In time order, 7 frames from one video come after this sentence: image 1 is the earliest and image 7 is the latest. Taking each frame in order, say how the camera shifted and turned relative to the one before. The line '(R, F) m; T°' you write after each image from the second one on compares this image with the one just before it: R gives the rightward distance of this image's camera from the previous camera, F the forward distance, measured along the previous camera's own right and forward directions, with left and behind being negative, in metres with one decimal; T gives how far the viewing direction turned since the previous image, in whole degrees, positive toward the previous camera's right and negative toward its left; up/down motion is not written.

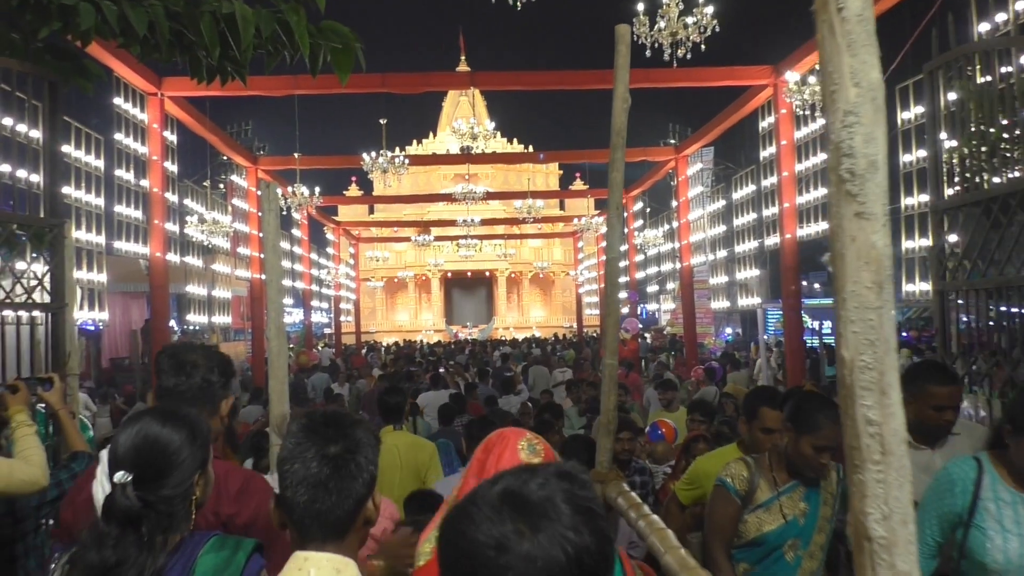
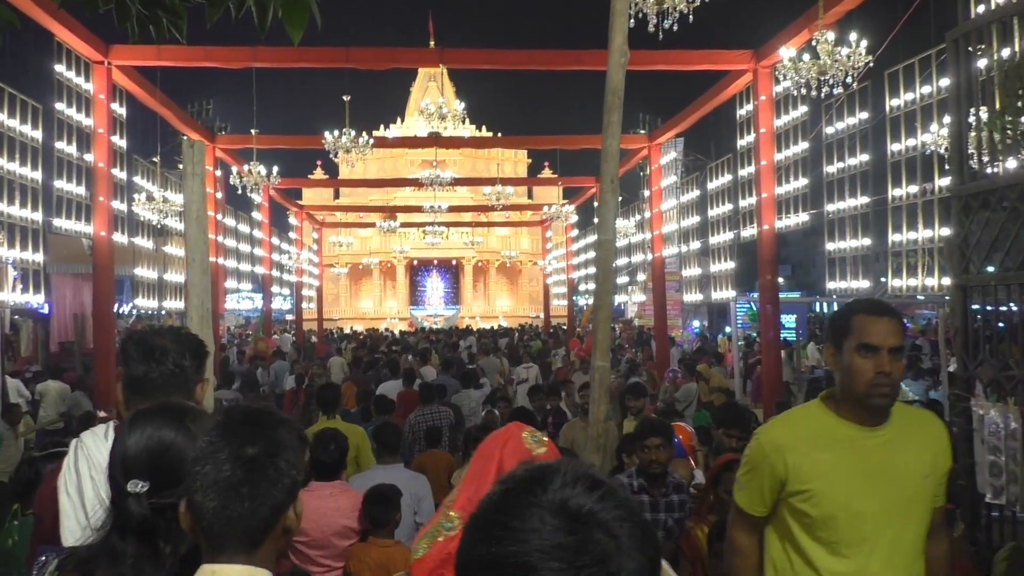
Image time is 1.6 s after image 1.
(0.0, +0.6) m; +2°
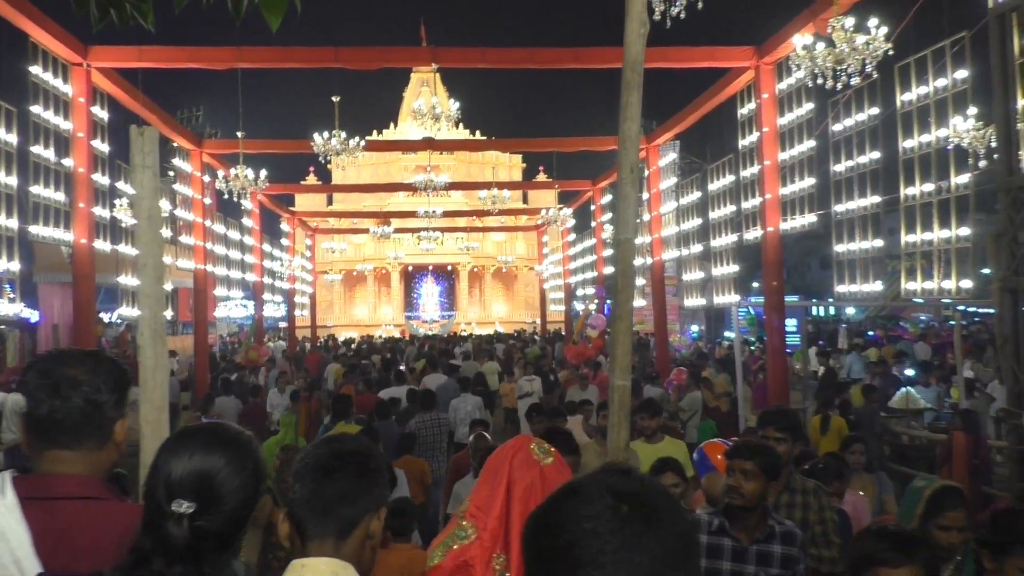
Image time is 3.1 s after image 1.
(0.0, +0.4) m; 0°
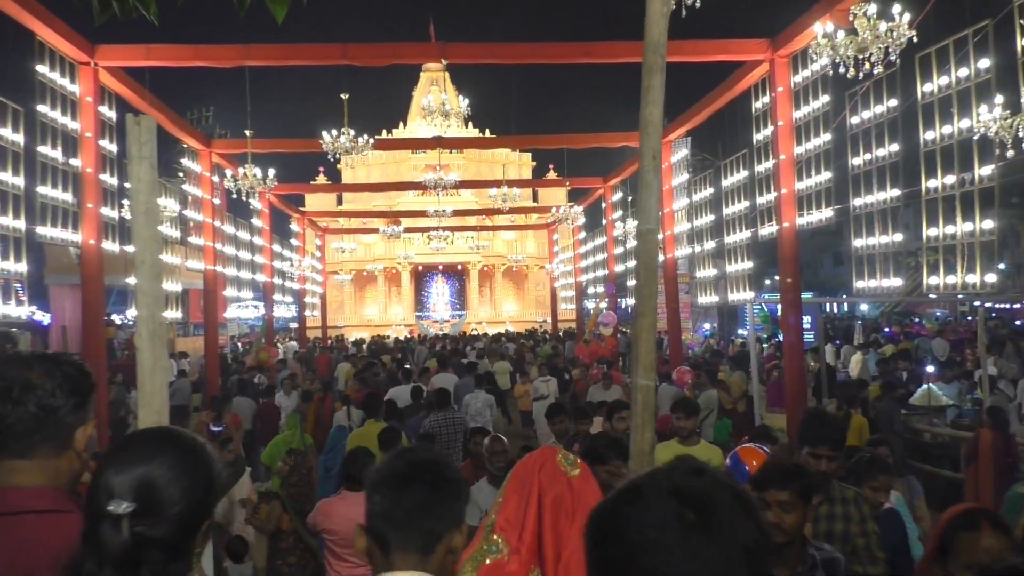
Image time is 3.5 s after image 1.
(0.0, +0.2) m; -1°
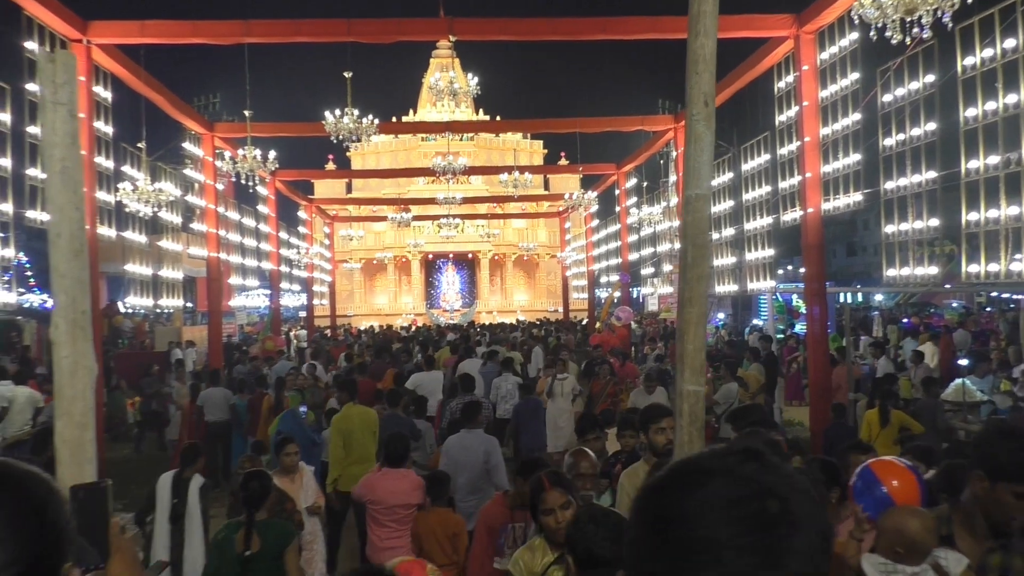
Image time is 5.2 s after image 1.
(0.0, +0.5) m; -1°
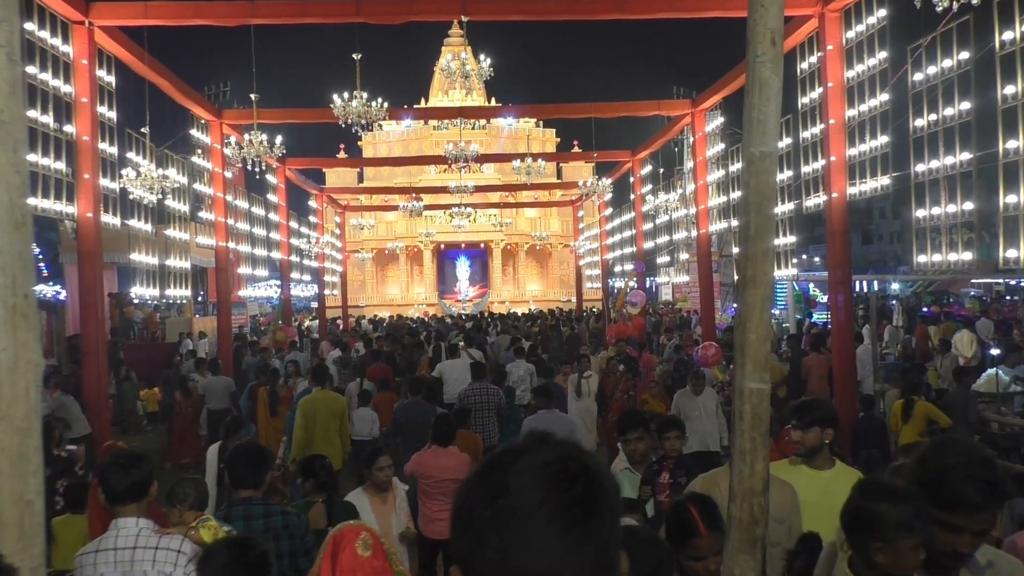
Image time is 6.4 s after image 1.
(0.0, +0.4) m; -1°
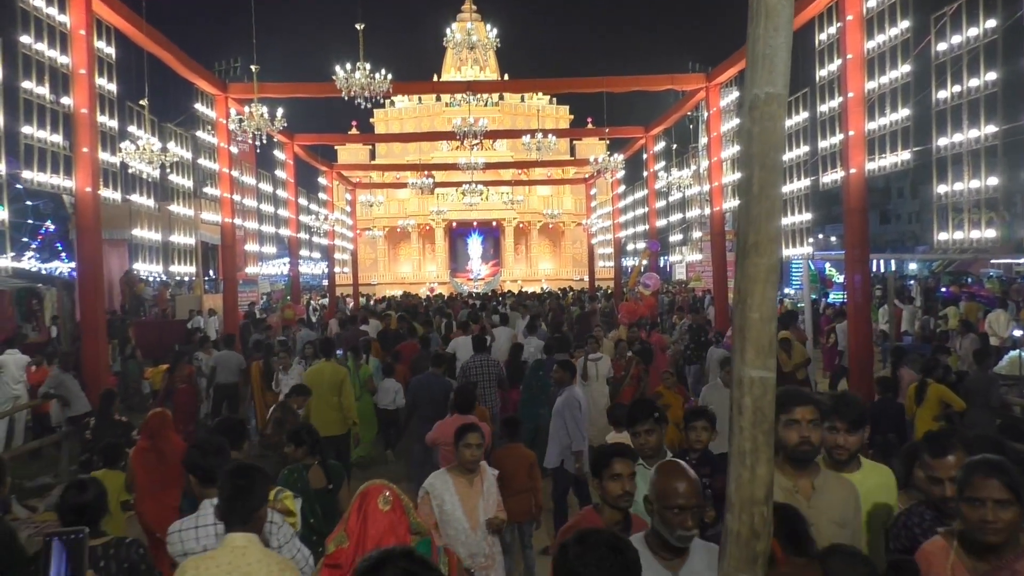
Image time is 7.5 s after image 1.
(+0.1, +0.3) m; -1°
